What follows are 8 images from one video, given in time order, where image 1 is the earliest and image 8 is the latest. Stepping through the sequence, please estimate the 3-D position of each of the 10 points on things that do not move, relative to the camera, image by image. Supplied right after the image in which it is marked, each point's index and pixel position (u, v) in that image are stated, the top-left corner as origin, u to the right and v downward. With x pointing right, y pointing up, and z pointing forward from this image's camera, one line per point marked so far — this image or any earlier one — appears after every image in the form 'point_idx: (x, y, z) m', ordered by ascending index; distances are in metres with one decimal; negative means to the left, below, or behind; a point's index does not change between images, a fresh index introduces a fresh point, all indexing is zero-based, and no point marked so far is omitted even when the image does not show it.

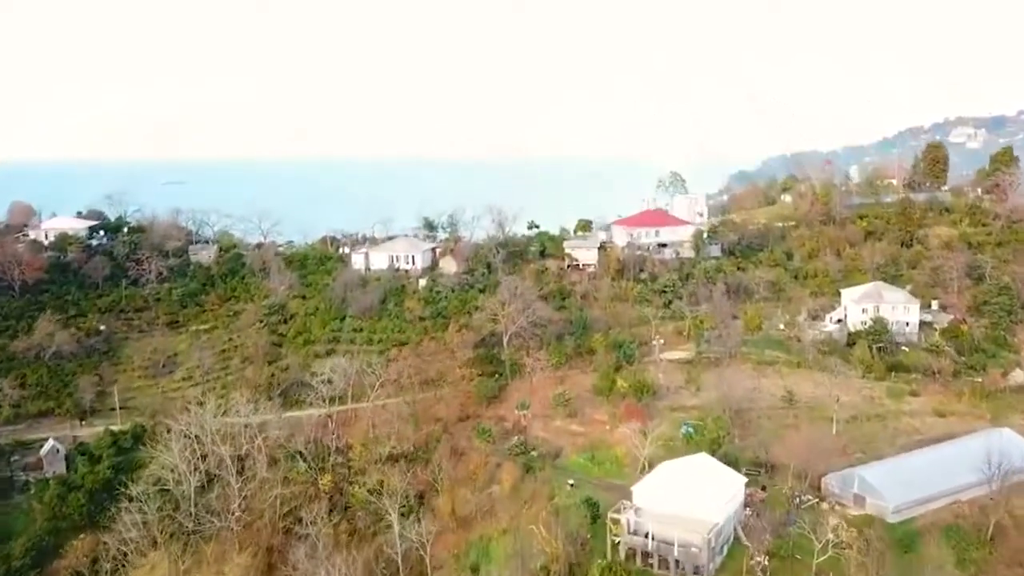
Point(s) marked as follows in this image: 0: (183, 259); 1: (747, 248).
0: (-6.3, +0.5, +16.3) m
1: (+4.2, +0.7, +15.4) m
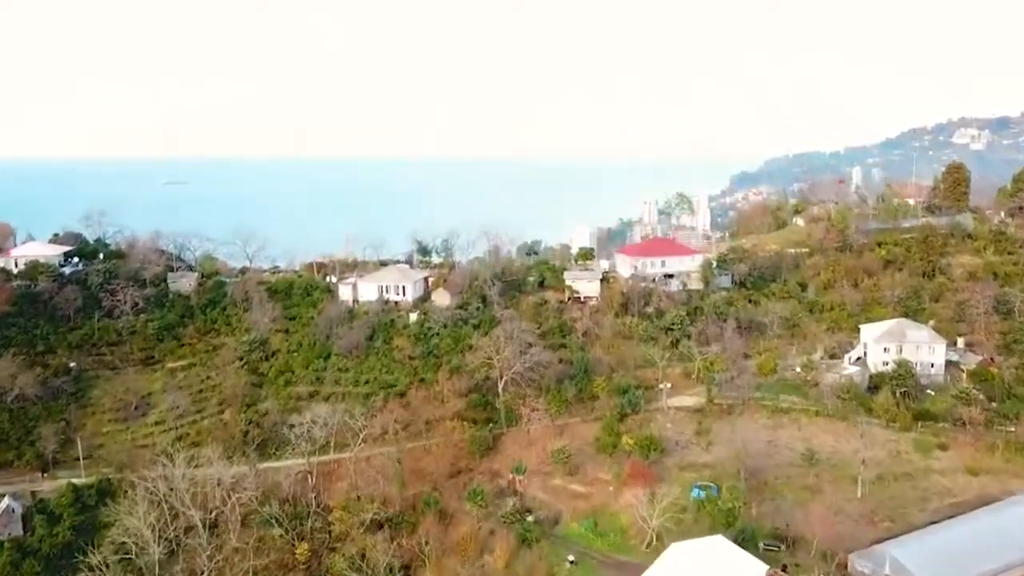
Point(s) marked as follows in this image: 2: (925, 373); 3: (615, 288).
0: (-6.3, 0.0, +15.4) m
1: (+4.2, +0.1, +14.5) m
2: (+6.0, -1.2, +12.5) m
3: (+1.6, 0.0, +13.6) m
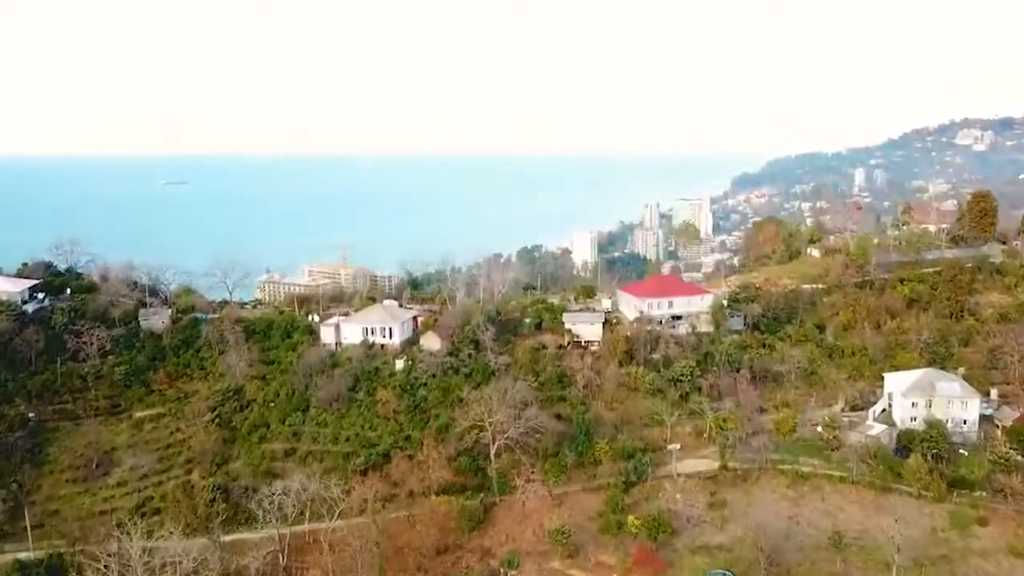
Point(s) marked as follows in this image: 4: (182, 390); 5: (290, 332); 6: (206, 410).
0: (-6.4, -0.6, +14.4) m
1: (+4.1, -0.5, +13.5) m
2: (+5.9, -1.9, +11.4) m
3: (+1.6, -0.7, +12.6) m
4: (-5.1, -1.6, +13.2) m
5: (-3.6, -0.7, +13.9) m
6: (-4.4, -1.8, +12.4) m
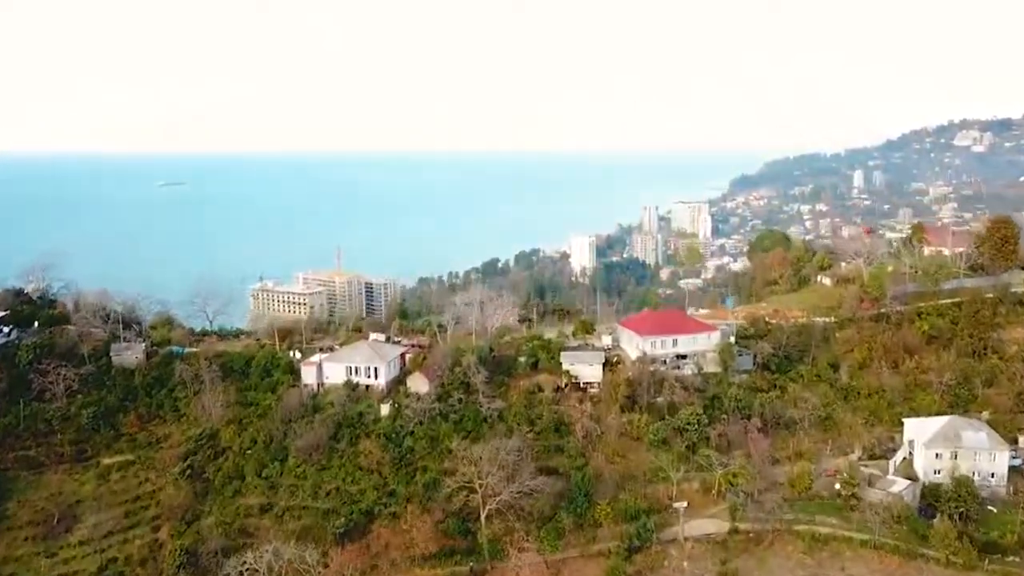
0: (-6.5, -1.2, +13.5) m
1: (+4.0, -1.0, +12.7) m
2: (+5.8, -2.4, +10.6) m
3: (+1.5, -1.2, +11.8) m
4: (-5.2, -2.1, +12.4) m
5: (-3.7, -1.3, +13.0) m
6: (-4.5, -2.3, +11.6) m
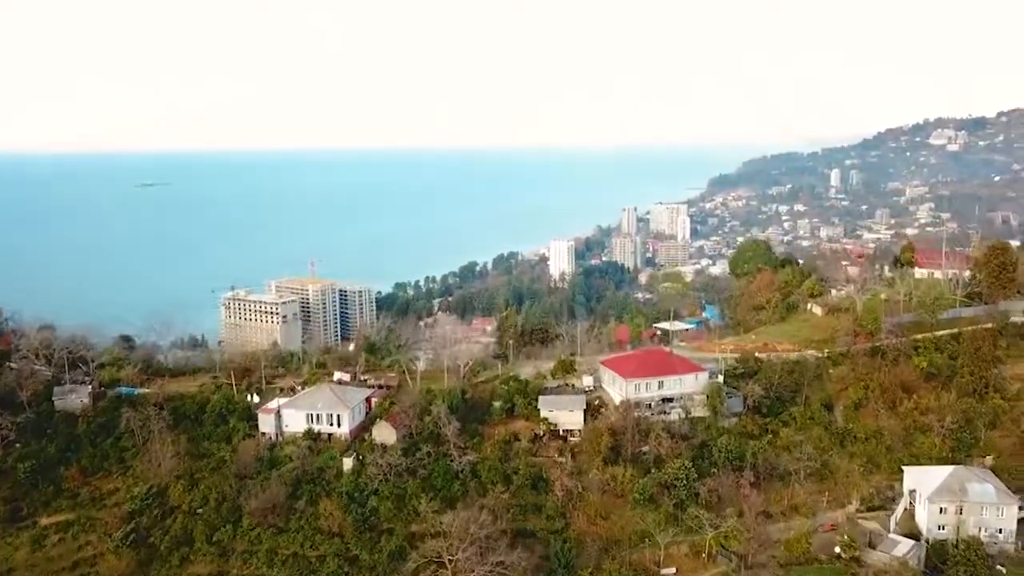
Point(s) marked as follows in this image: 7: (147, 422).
0: (-6.8, -1.8, +12.5) m
1: (+3.7, -1.5, +11.9) m
2: (+5.5, -2.9, +9.9) m
3: (+1.1, -1.7, +10.9) m
4: (-5.5, -2.7, +11.4) m
5: (-4.0, -1.8, +12.1) m
6: (-4.8, -2.9, +10.6) m
7: (-5.1, -1.9, +12.2) m
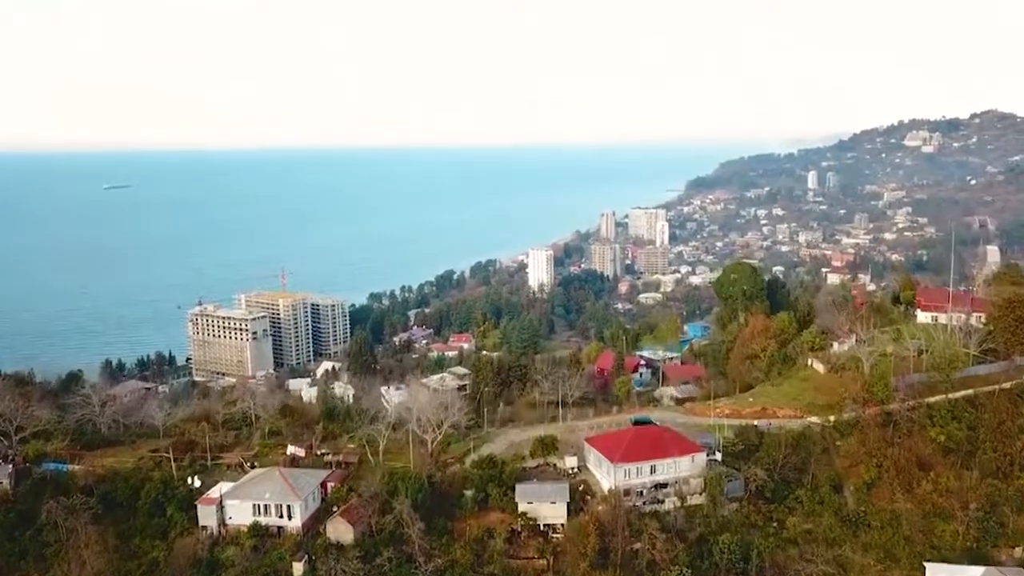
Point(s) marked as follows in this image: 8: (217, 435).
0: (-7.2, -2.7, +11.0) m
1: (+3.3, -2.4, +10.7) m
2: (+5.3, -3.8, +8.7) m
3: (+0.8, -2.6, +9.7) m
4: (-5.8, -3.6, +9.9) m
5: (-4.4, -2.7, +10.7) m
6: (-5.1, -3.8, +9.2) m
7: (-5.5, -2.8, +10.7) m
8: (-4.4, -2.2, +12.7) m
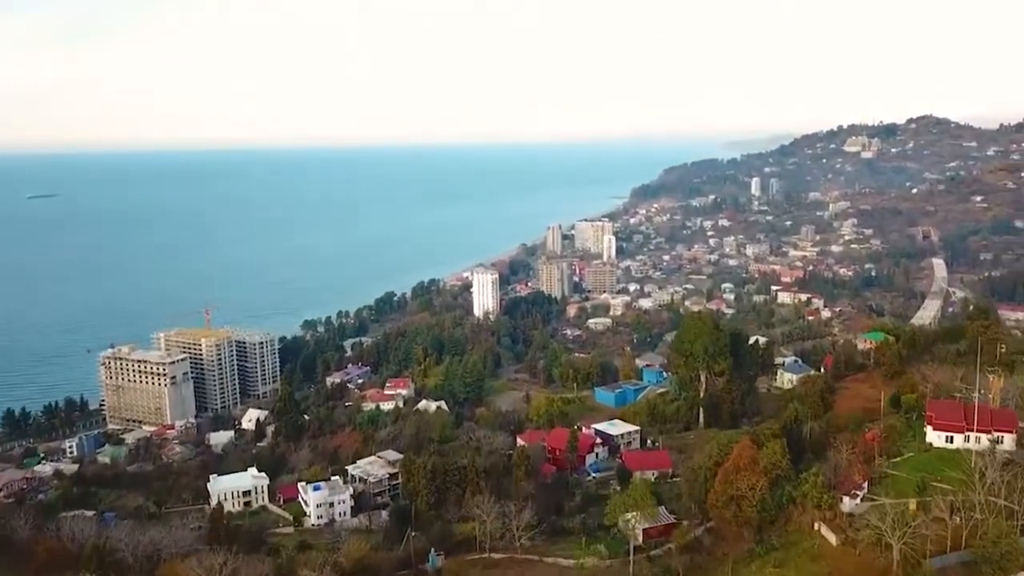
0: (-7.8, -4.6, +7.5) m
1: (+2.7, -4.2, +7.8) m
2: (+4.7, -5.6, +6.0) m
3: (+0.2, -4.4, +6.7) m
4: (-6.4, -5.5, +6.5) m
5: (-5.0, -4.6, +7.4) m
6: (-5.6, -5.7, +5.8) m
7: (-6.1, -4.7, +7.3) m
8: (-5.1, -4.1, +9.4) m
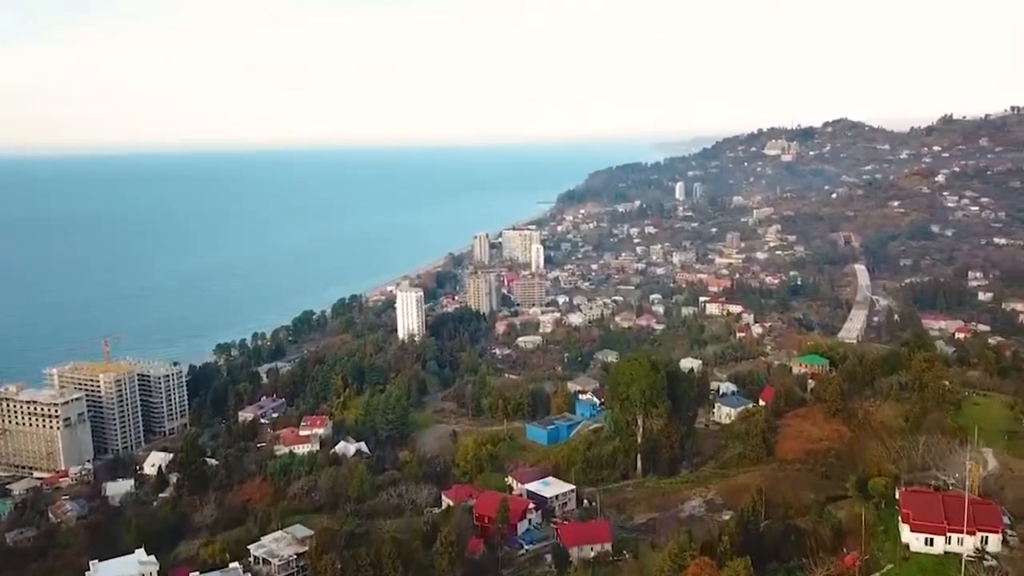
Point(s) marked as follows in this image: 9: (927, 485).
0: (-8.4, -6.0, +4.7) m
1: (+2.1, -5.4, +5.9) m
2: (+4.3, -6.7, +4.2) m
3: (-0.3, -5.6, +4.5) m
4: (-6.8, -6.8, +3.8) m
5: (-5.5, -5.9, +4.8) m
6: (-6.0, -7.0, +3.2) m
7: (-6.6, -6.1, +4.7) m
8: (-5.8, -5.4, +6.8) m
9: (+6.3, -2.9, +13.5) m
